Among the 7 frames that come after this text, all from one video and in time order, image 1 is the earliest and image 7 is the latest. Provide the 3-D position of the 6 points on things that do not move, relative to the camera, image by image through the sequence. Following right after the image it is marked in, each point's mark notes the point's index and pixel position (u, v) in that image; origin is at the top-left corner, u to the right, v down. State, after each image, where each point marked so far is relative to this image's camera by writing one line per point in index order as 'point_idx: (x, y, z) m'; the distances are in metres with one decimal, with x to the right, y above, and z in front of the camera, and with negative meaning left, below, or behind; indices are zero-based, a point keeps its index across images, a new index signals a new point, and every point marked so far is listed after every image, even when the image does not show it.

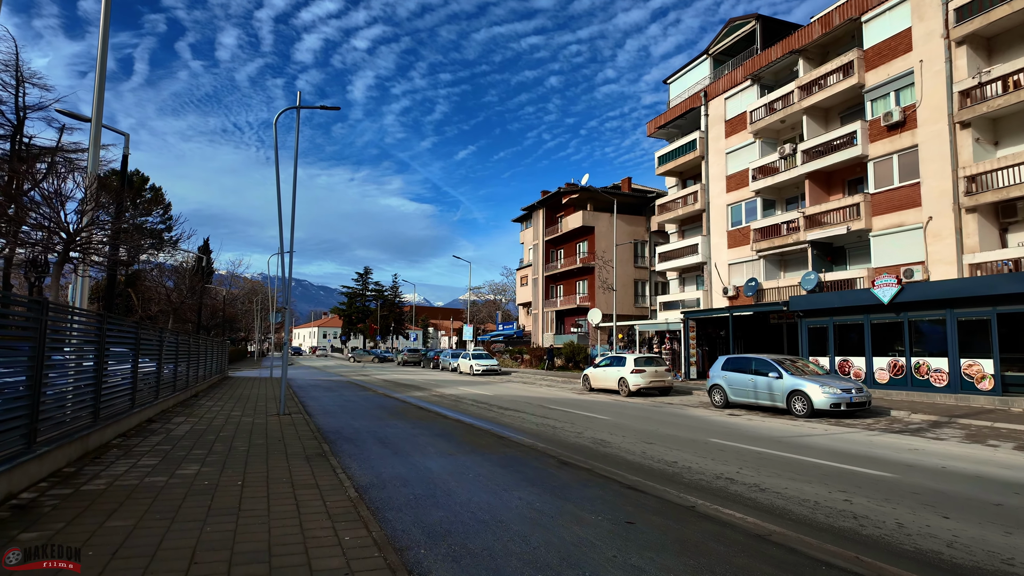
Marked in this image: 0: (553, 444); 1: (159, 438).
0: (+0.6, -2.3, +8.6) m
1: (-4.5, -1.9, +7.4) m
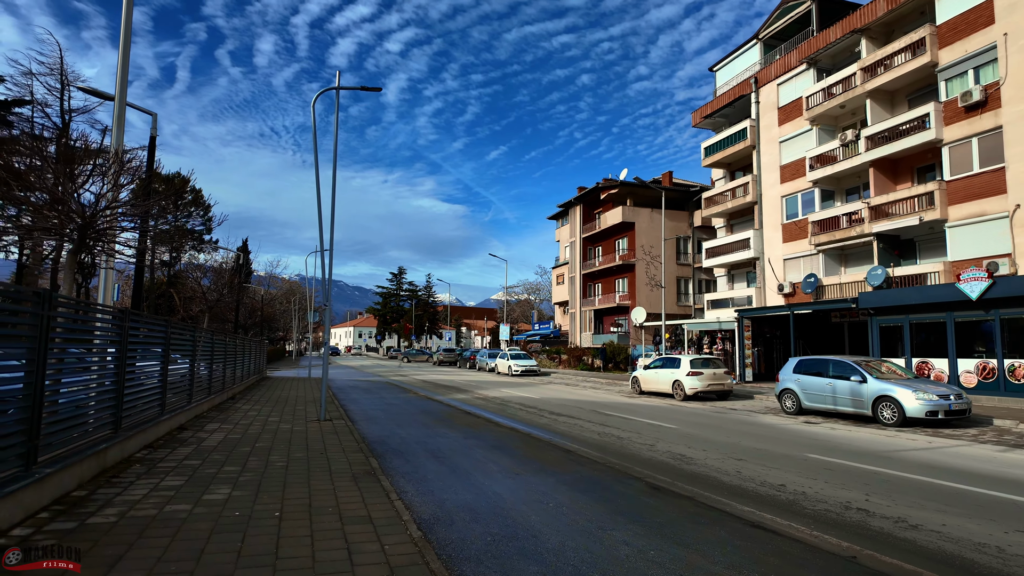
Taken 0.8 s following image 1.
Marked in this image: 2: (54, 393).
0: (+1.5, -2.2, +7.5) m
1: (-3.7, -1.8, +6.6) m
2: (-4.0, -0.9, +5.1) m
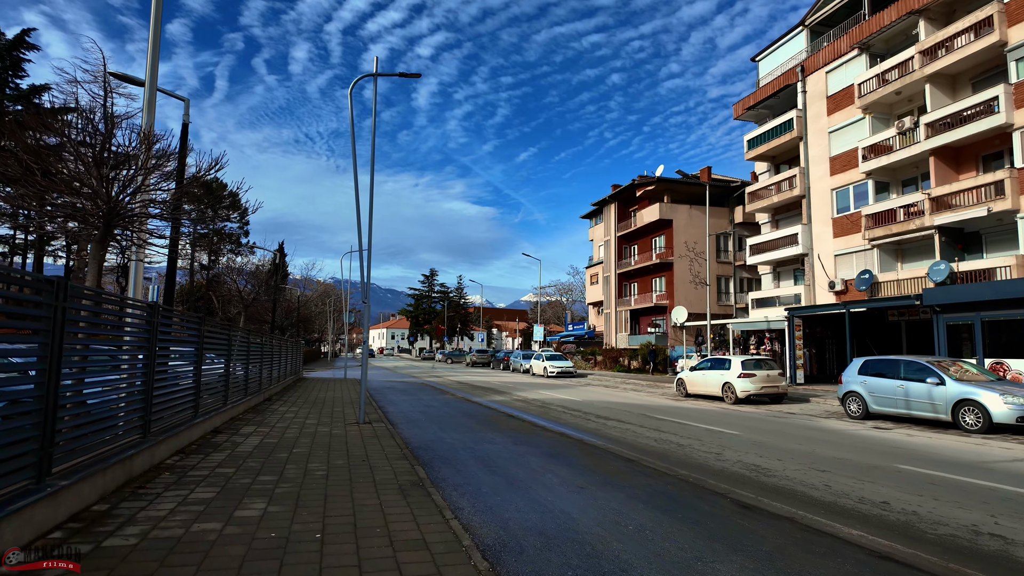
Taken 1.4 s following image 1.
0: (+2.1, -2.1, +6.8) m
1: (-3.1, -1.8, +6.2) m
2: (-3.5, -0.8, +4.7) m
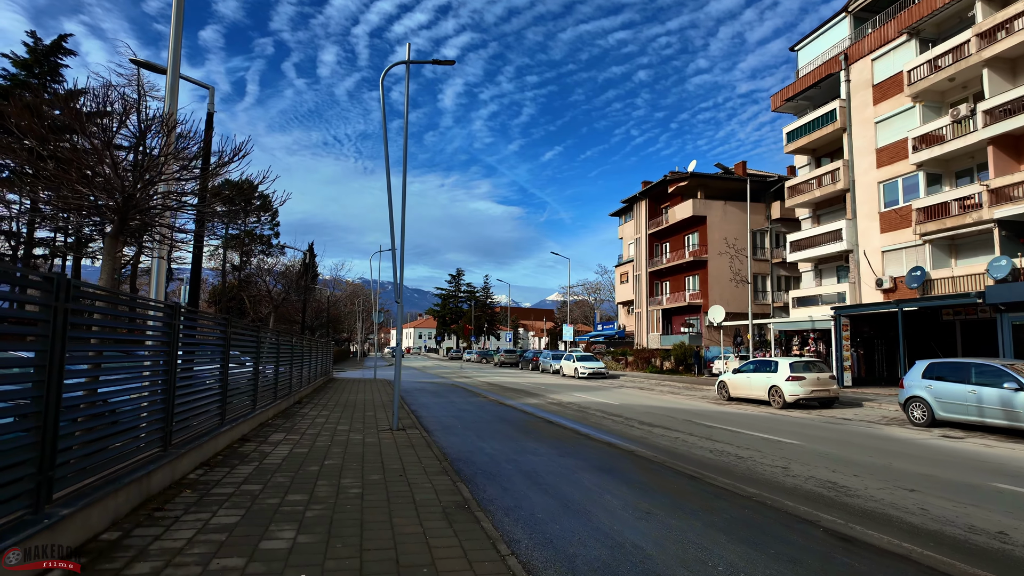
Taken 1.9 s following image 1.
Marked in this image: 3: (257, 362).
0: (+2.7, -2.1, +6.1) m
1: (-2.6, -1.8, +5.7) m
2: (-3.0, -0.8, +4.2) m
3: (-4.8, -1.4, +11.2) m
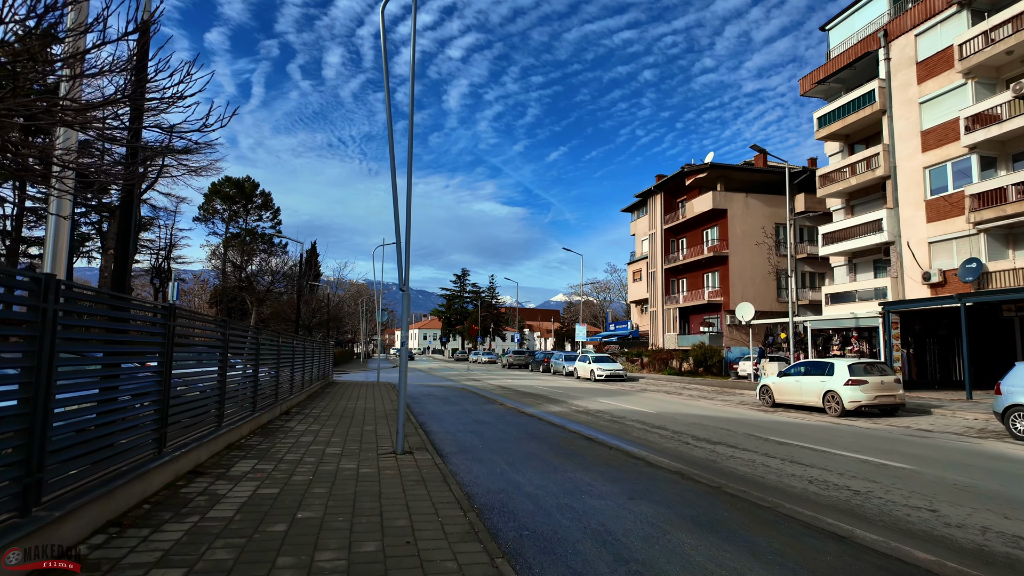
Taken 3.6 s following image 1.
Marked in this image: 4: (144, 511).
0: (+3.1, -1.8, +4.1) m
1: (-2.2, -1.6, +3.8) m
2: (-2.6, -0.6, +2.3) m
3: (-4.4, -1.2, +9.3) m
4: (-3.0, -1.8, +5.2) m
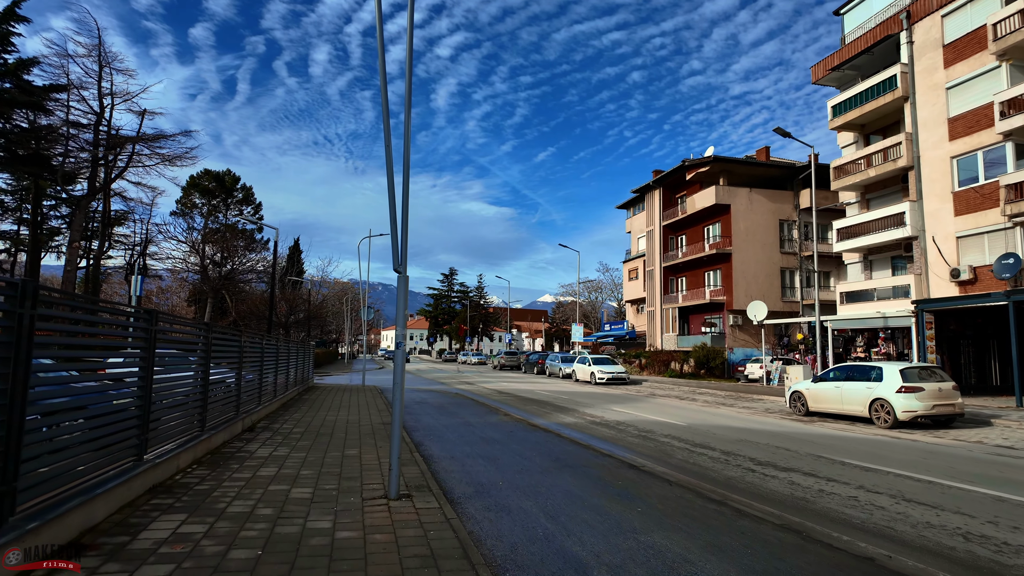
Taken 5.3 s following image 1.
0: (+3.4, -1.7, +2.3) m
1: (-1.8, -1.4, +1.9) m
2: (-2.2, -0.4, +0.4) m
3: (-4.1, -1.0, +7.3) m
4: (-2.7, -1.6, +3.2) m
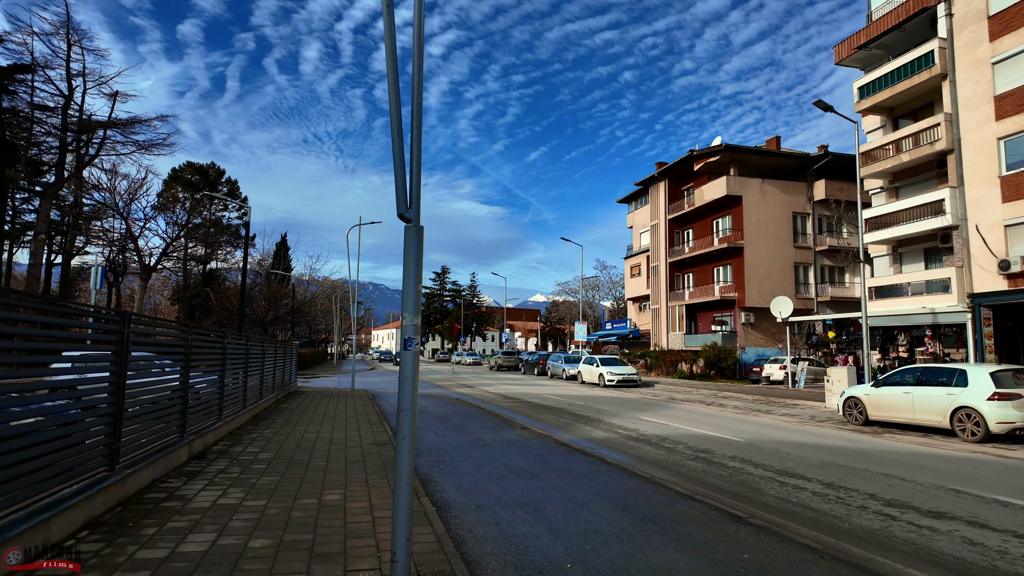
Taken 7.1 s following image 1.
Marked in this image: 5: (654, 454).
0: (+3.9, -1.5, +0.2) m
1: (-1.3, -1.2, -0.3) m
2: (-1.7, -0.2, -1.8) m
3: (-3.7, -0.8, +5.1) m
4: (-2.2, -1.4, +1.0) m
5: (+2.1, -2.4, +8.5) m
